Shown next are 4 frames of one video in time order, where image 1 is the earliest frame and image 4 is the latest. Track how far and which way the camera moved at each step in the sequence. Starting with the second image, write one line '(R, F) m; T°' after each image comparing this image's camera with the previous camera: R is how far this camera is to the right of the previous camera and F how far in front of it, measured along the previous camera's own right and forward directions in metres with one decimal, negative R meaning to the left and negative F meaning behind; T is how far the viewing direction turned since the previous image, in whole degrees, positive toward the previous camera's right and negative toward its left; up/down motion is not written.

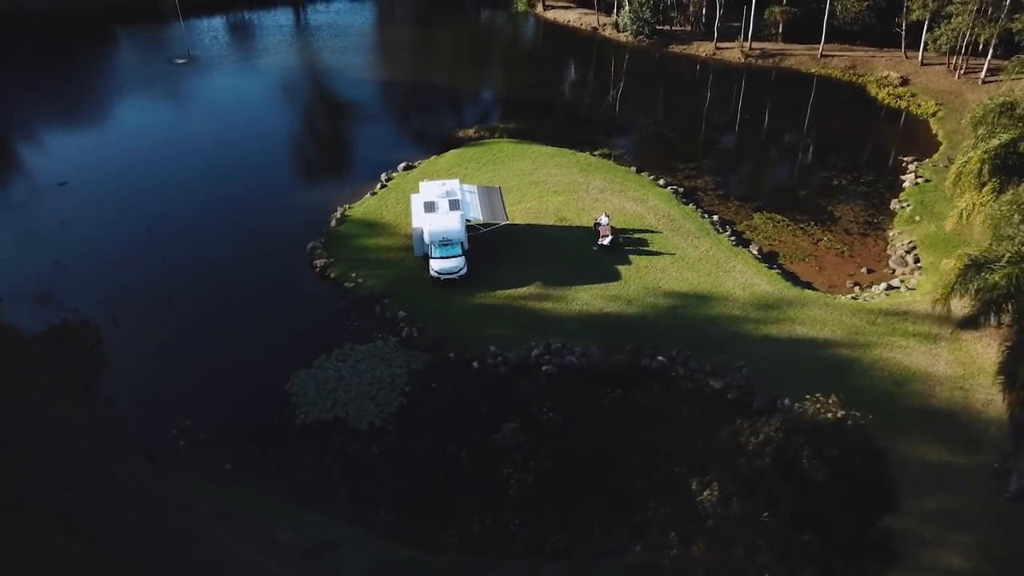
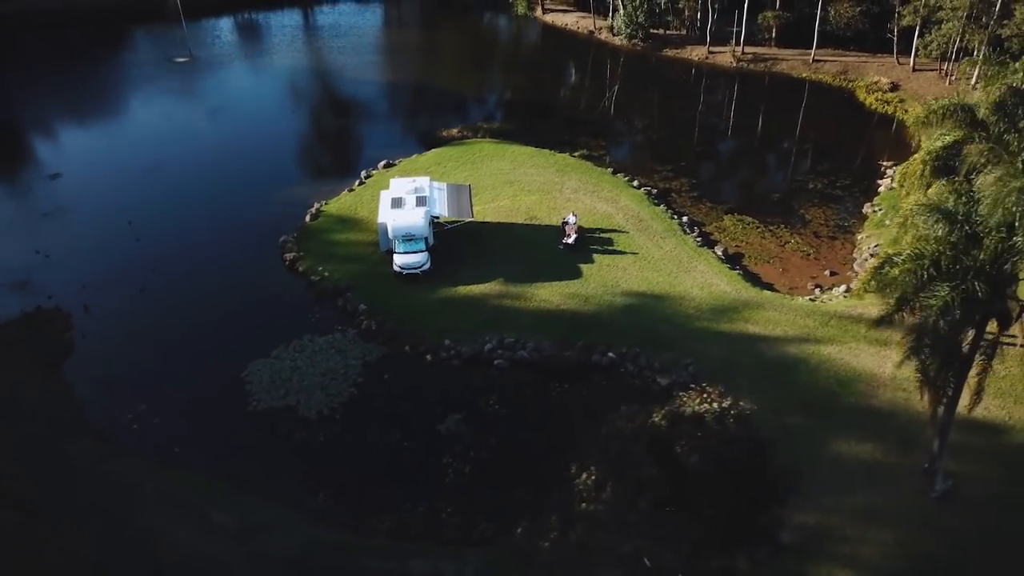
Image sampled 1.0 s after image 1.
(+2.1, -0.3) m; -2°
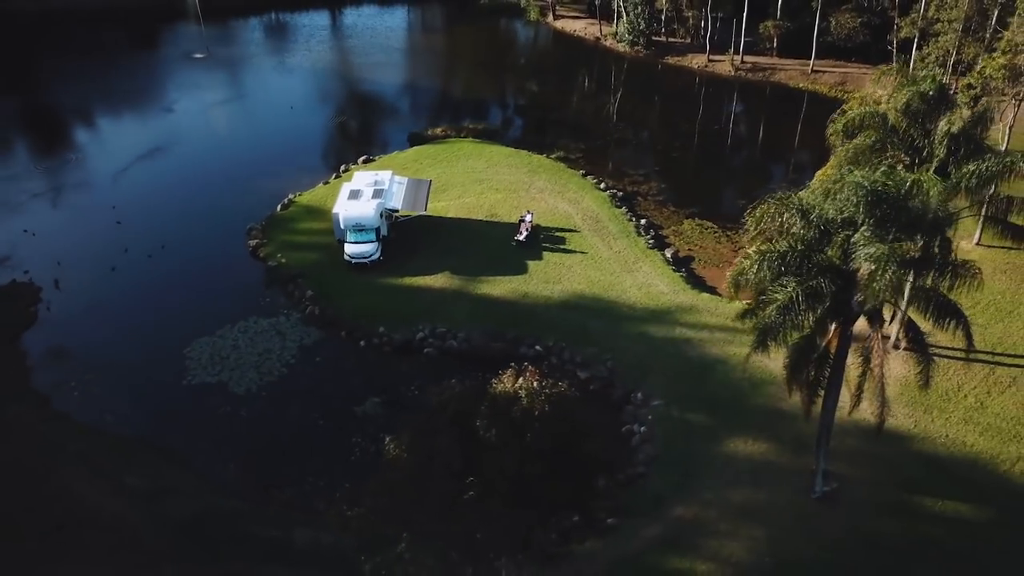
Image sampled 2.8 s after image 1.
(+3.7, -0.5) m; -4°
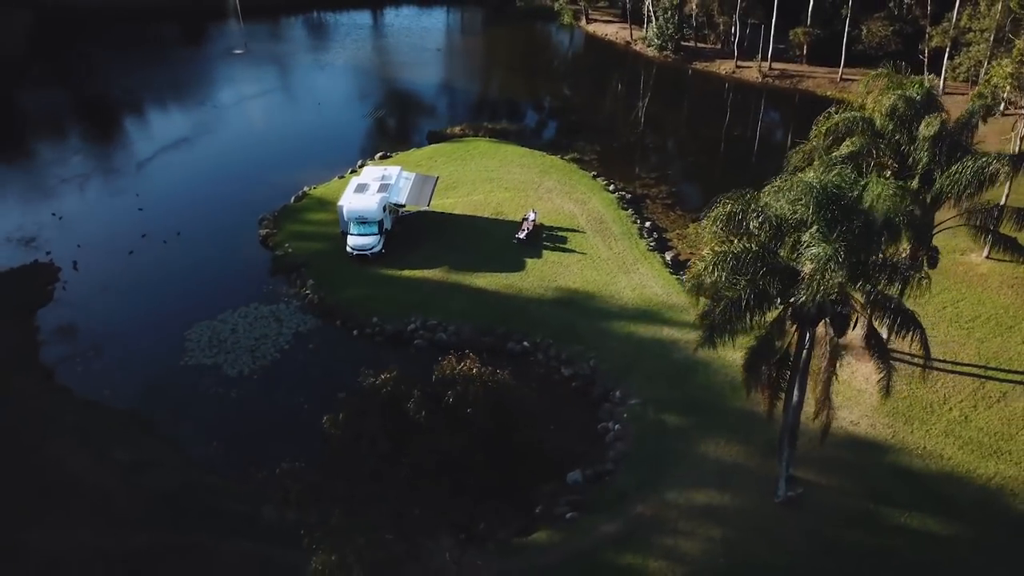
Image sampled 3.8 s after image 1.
(+1.8, -0.2) m; -3°
